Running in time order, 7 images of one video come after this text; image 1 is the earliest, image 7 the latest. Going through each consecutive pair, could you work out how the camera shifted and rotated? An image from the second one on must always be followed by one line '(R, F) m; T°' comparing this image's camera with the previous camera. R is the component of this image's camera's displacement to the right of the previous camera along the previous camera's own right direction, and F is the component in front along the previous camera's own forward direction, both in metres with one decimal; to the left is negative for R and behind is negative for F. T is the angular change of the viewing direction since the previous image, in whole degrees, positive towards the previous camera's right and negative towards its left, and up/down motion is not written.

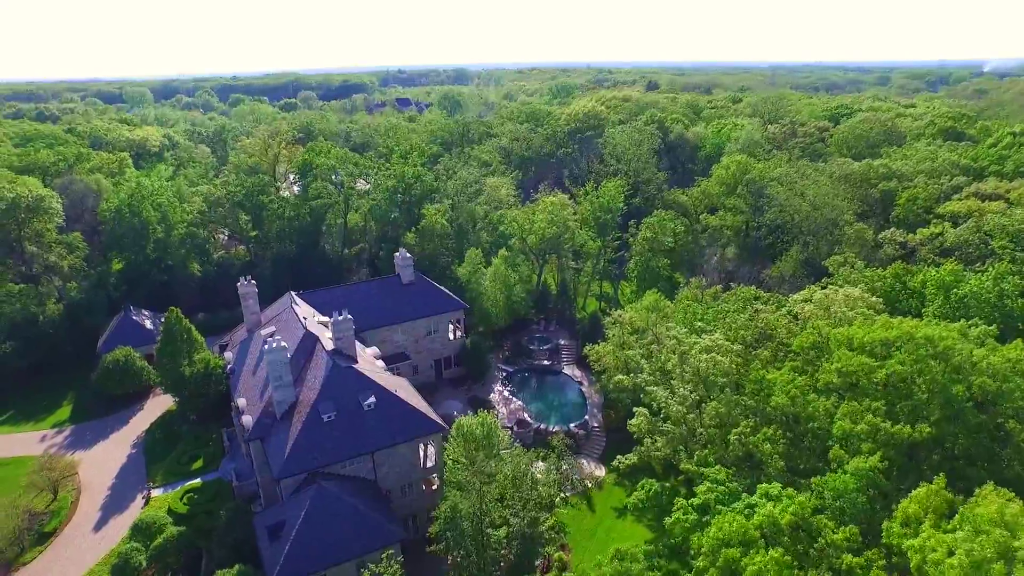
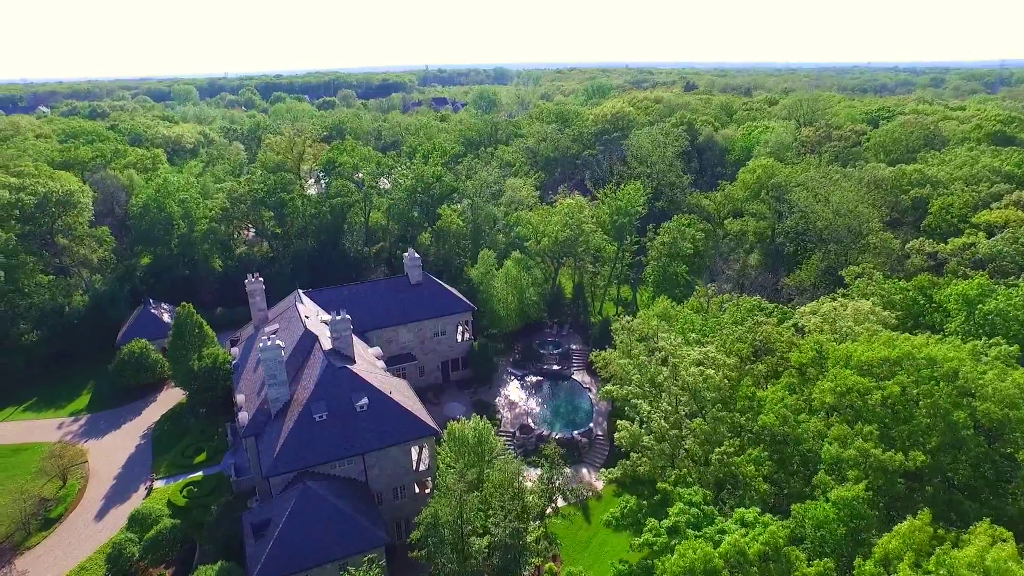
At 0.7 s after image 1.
(+2.3, +0.7) m; -4°
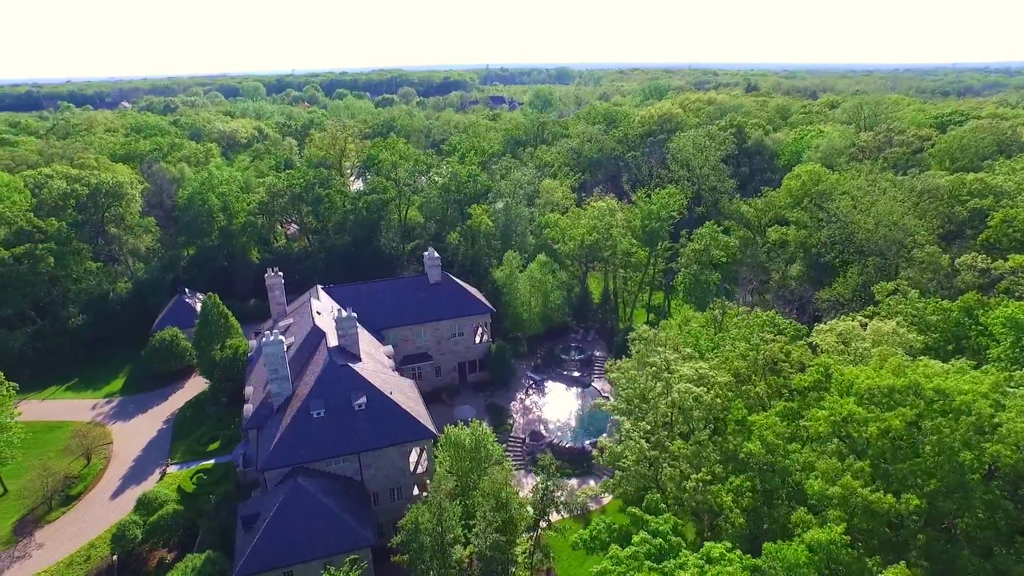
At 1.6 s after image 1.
(+3.1, +1.0) m; -5°
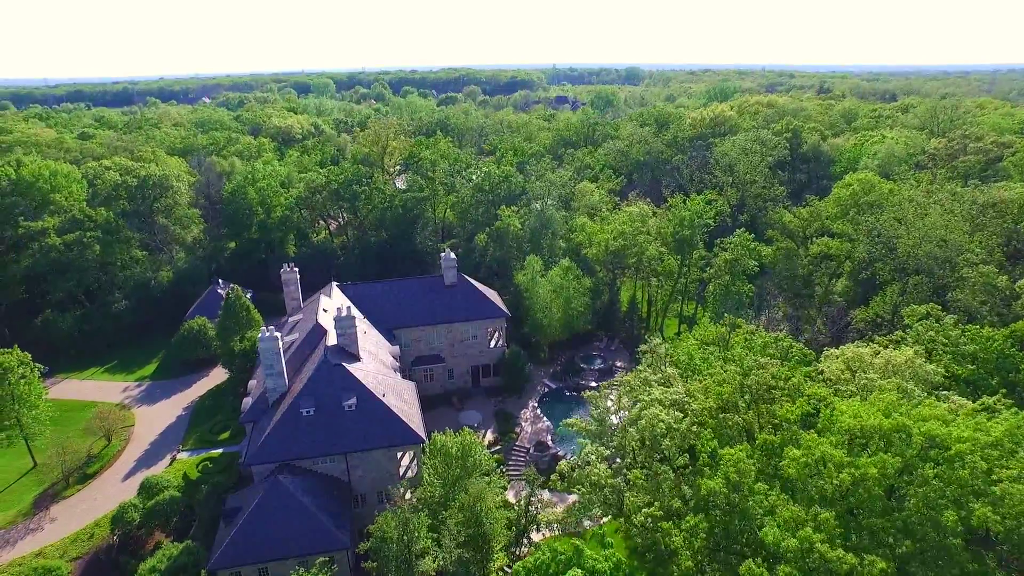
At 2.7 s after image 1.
(+3.8, +1.4) m; -6°
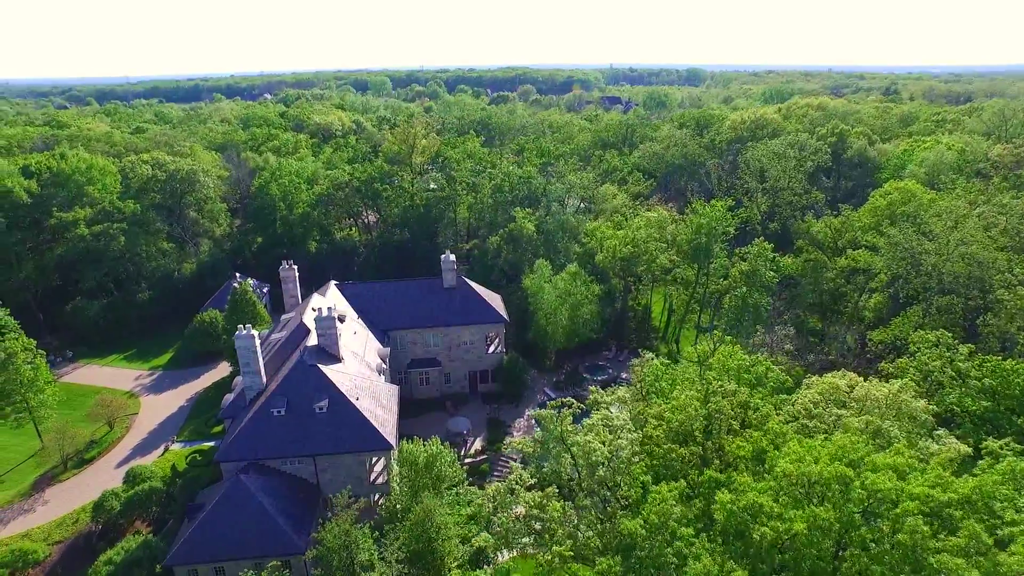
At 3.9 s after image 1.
(+4.3, +1.6) m; -5°
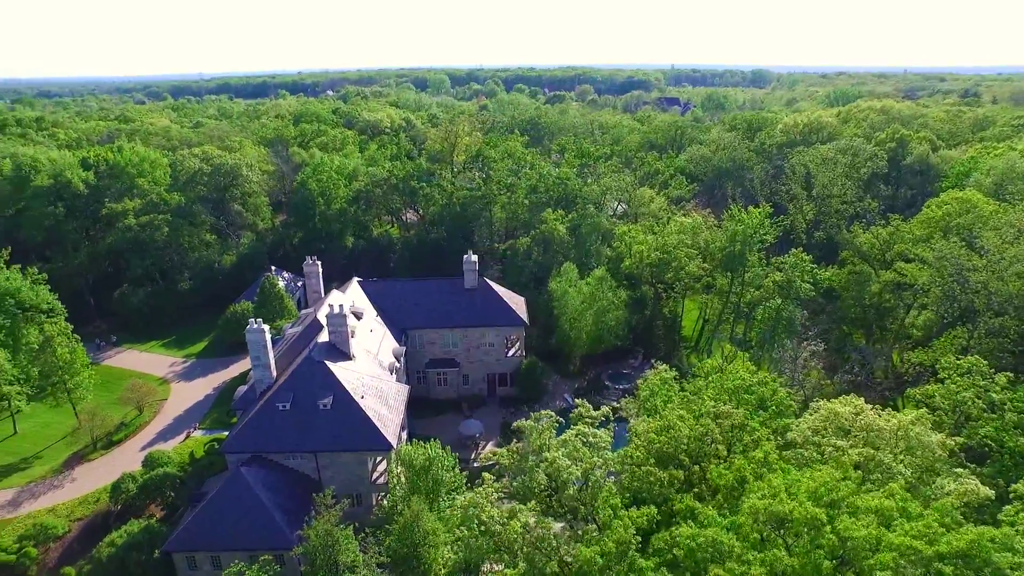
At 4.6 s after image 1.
(+2.6, +1.0) m; -5°
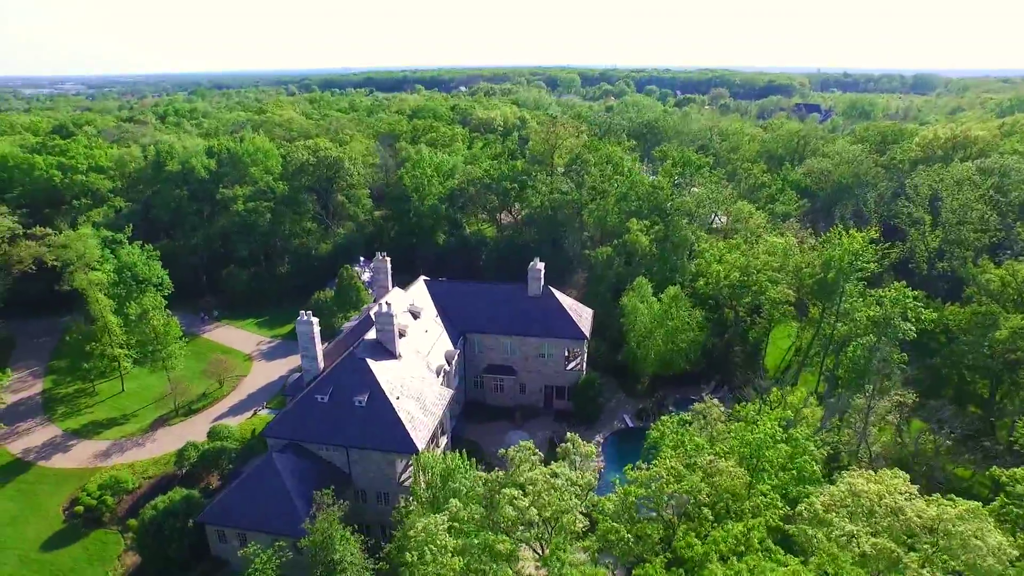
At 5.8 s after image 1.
(+4.2, +1.9) m; -11°
